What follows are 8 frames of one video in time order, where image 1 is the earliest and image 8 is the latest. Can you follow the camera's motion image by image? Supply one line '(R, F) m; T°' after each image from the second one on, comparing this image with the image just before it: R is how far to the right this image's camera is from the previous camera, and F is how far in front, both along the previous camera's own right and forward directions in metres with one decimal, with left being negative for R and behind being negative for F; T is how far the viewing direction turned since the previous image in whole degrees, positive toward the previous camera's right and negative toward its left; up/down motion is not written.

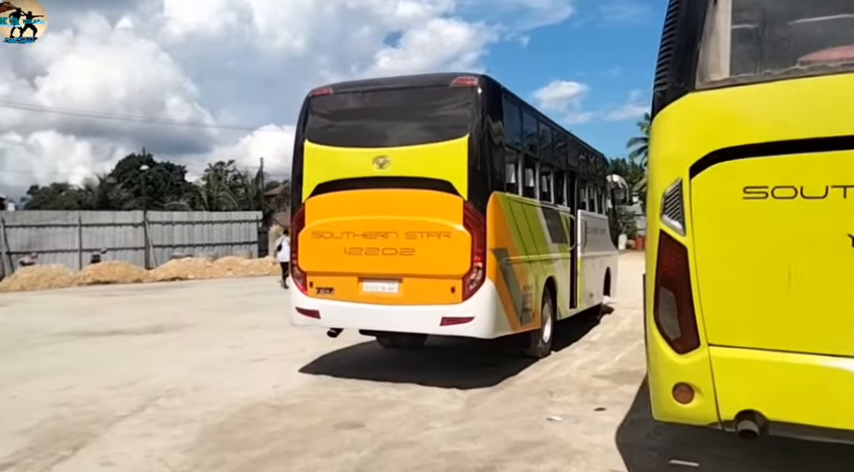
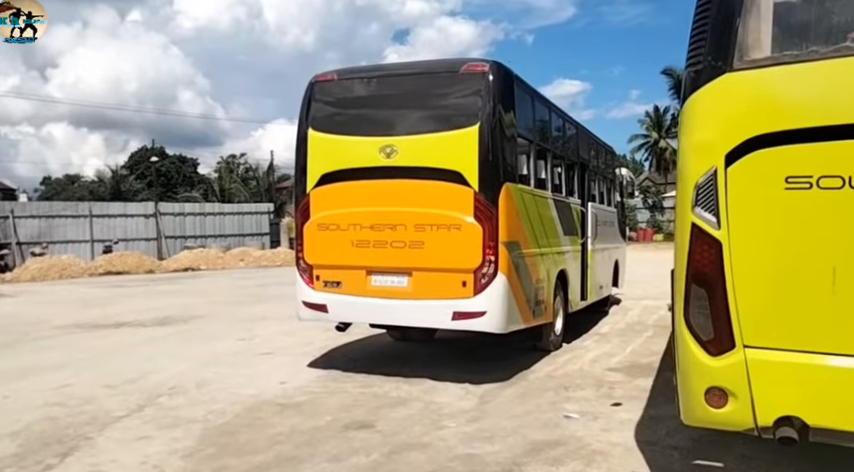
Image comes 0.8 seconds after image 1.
(0.0, +0.2) m; -1°
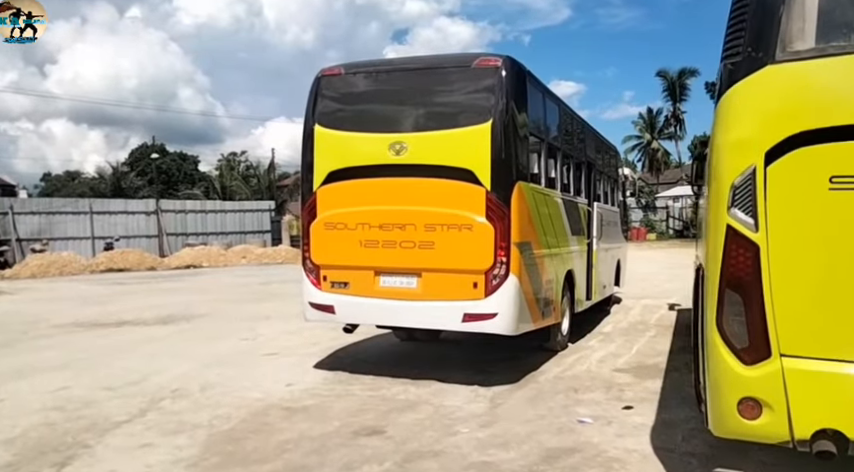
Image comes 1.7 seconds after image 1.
(-0.1, +0.2) m; 0°
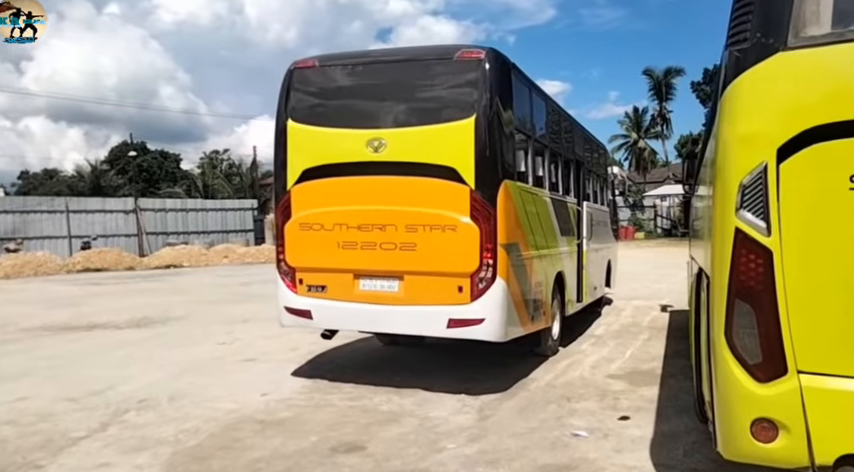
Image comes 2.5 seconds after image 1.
(0.0, +0.3) m; +1°
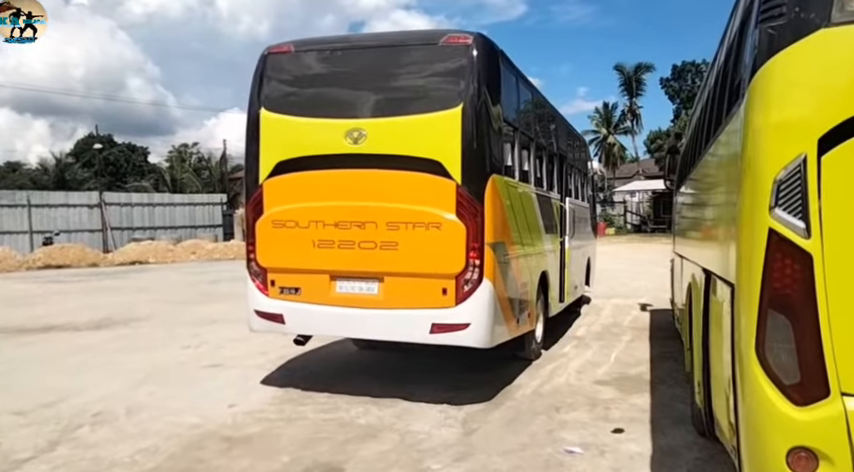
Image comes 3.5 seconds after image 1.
(-0.1, +0.4) m; +2°
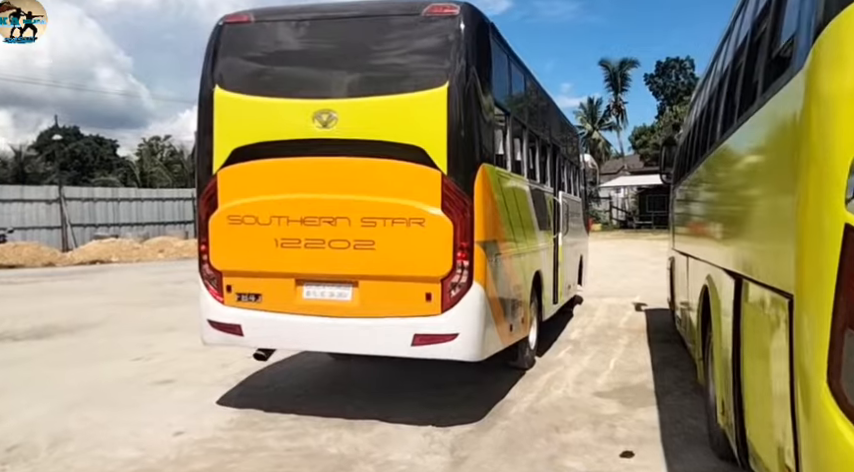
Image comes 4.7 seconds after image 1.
(0.0, +0.8) m; +2°
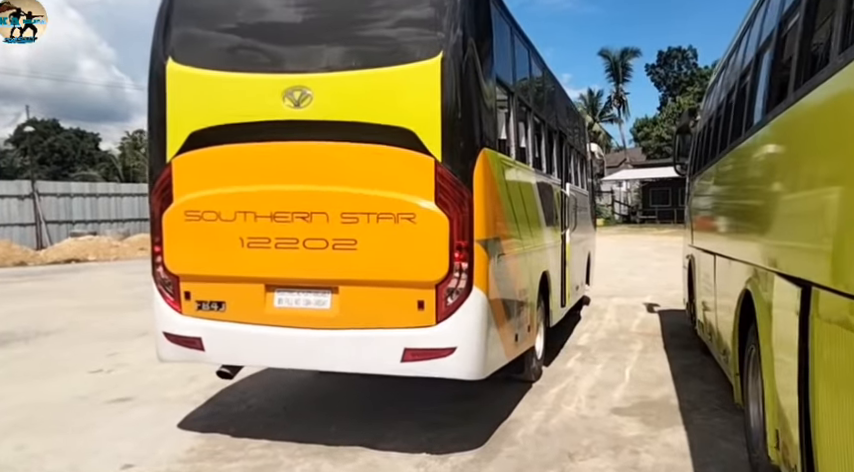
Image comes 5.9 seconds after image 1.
(0.0, +0.7) m; +1°
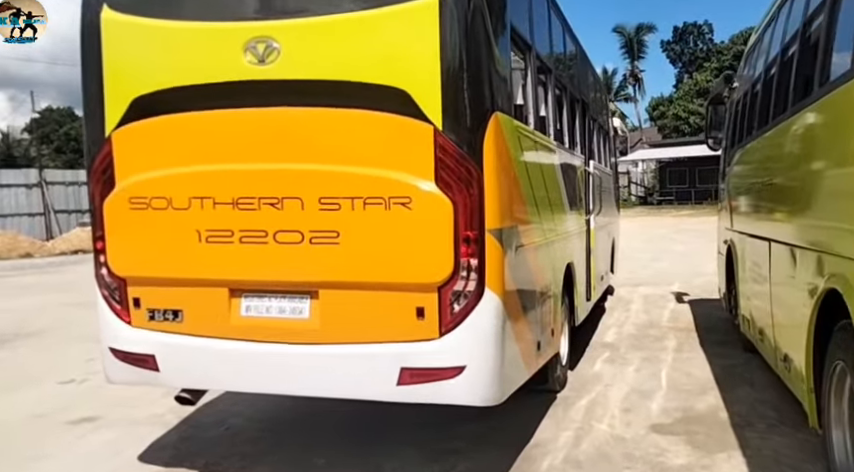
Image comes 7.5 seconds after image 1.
(+0.1, +0.8) m; -1°
